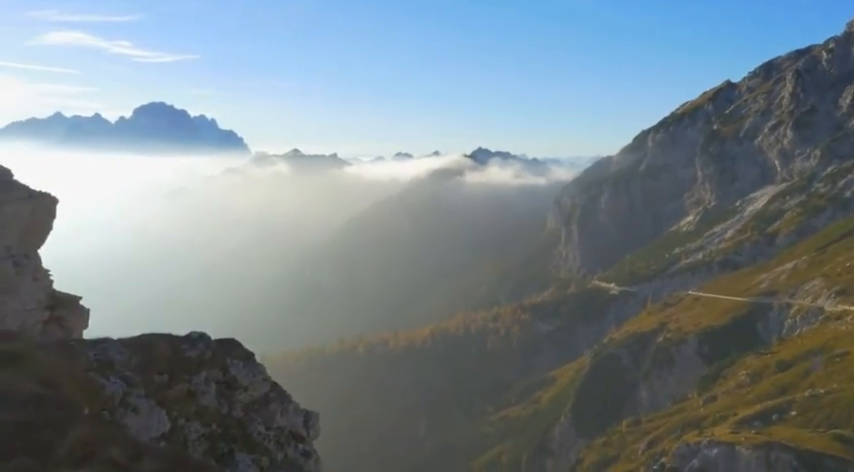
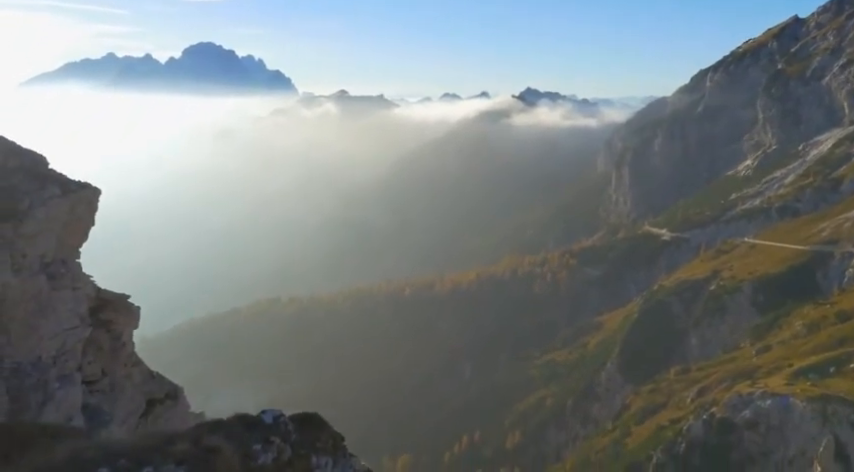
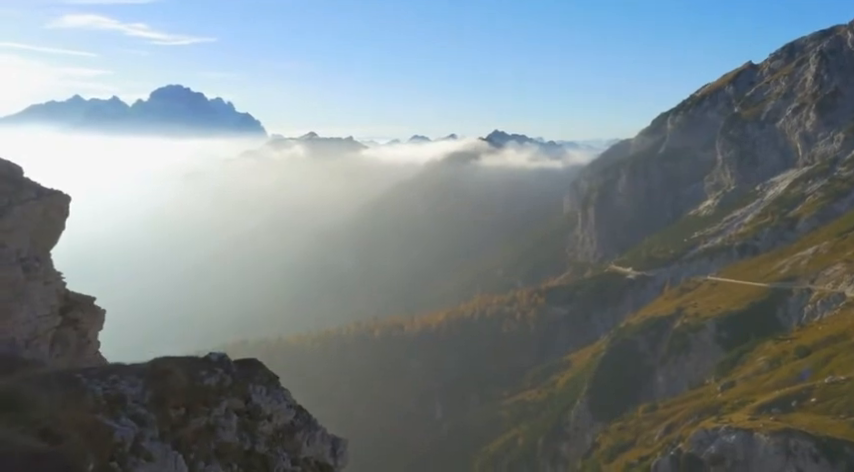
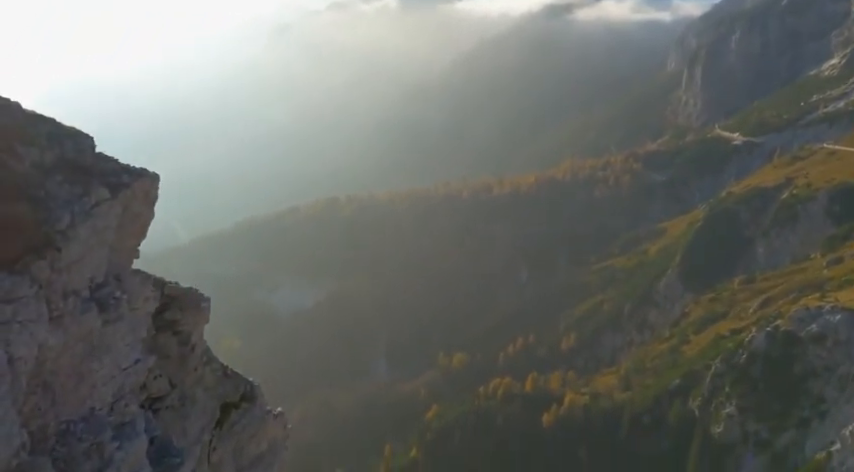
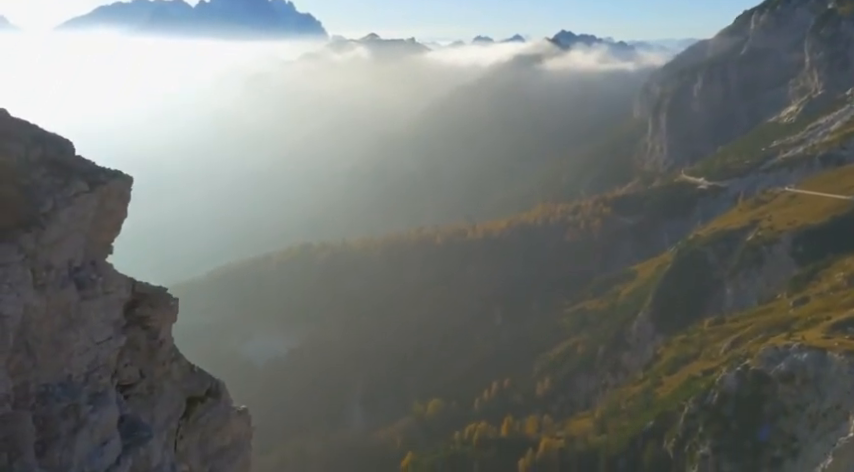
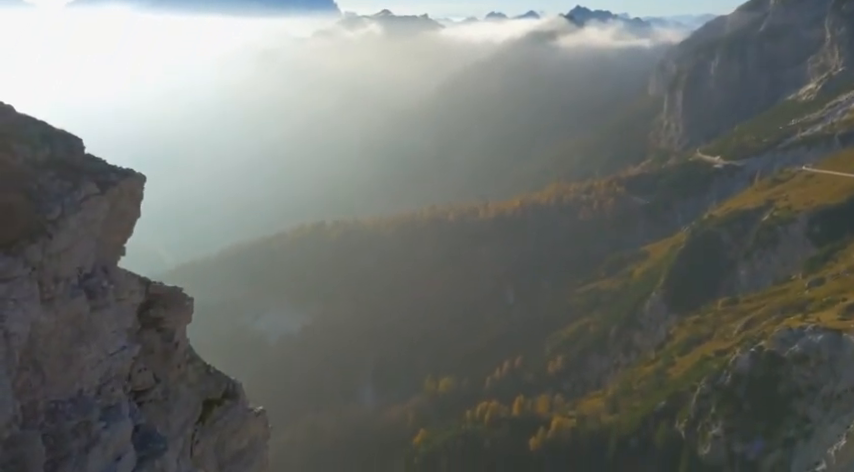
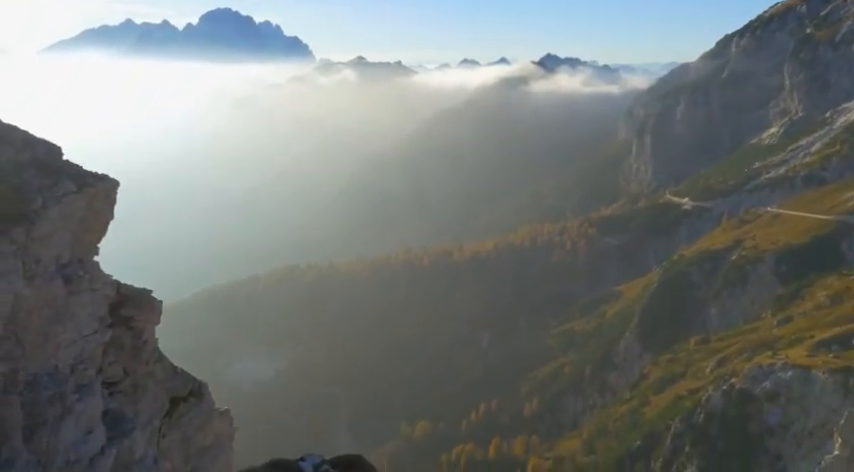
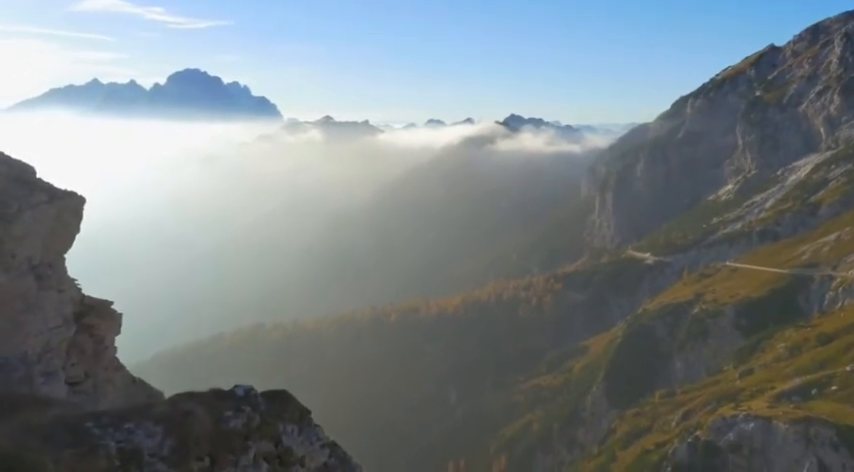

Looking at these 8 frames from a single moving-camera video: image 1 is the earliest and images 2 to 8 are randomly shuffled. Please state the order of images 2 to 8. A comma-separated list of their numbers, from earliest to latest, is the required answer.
3, 8, 2, 7, 5, 6, 4
